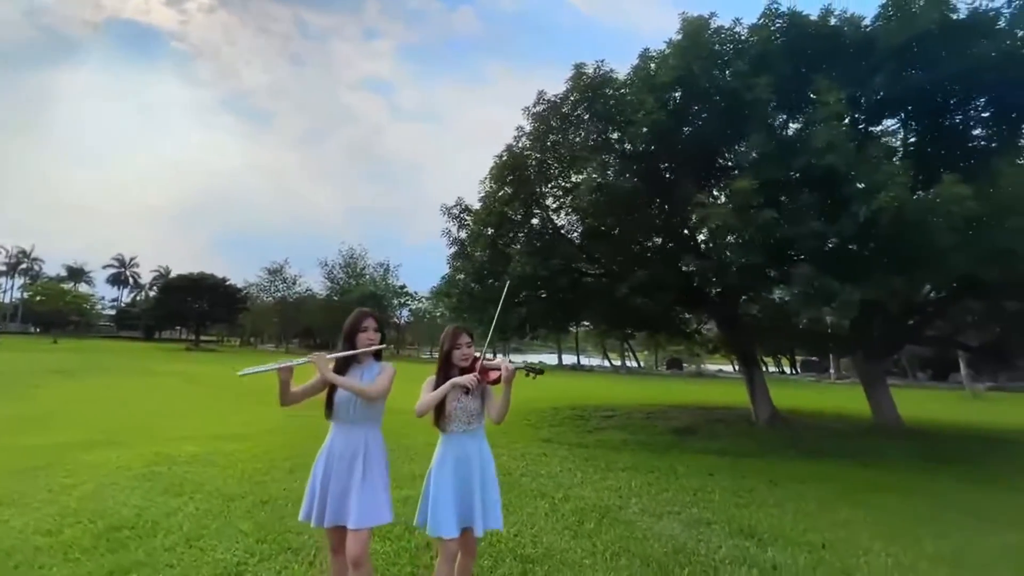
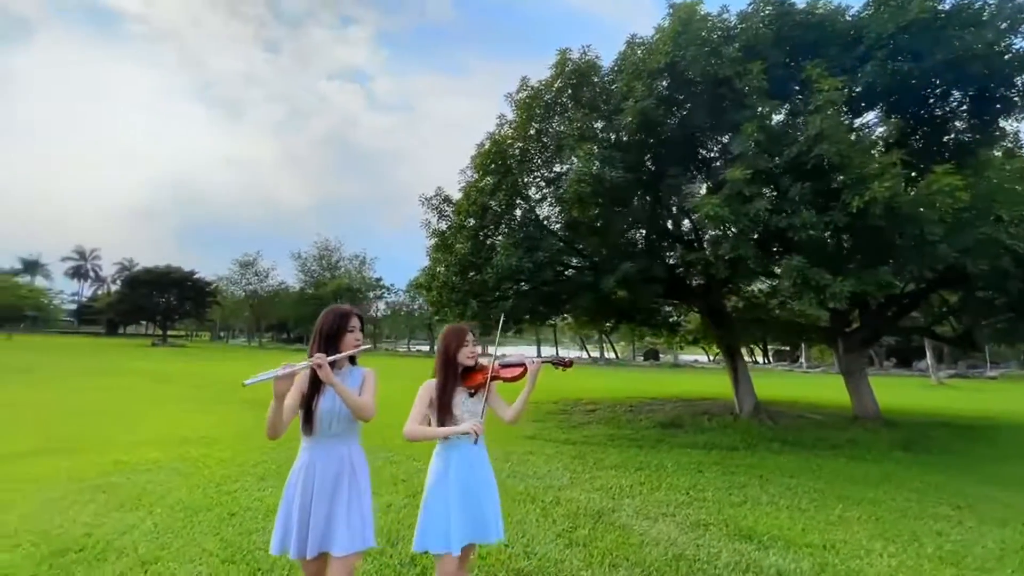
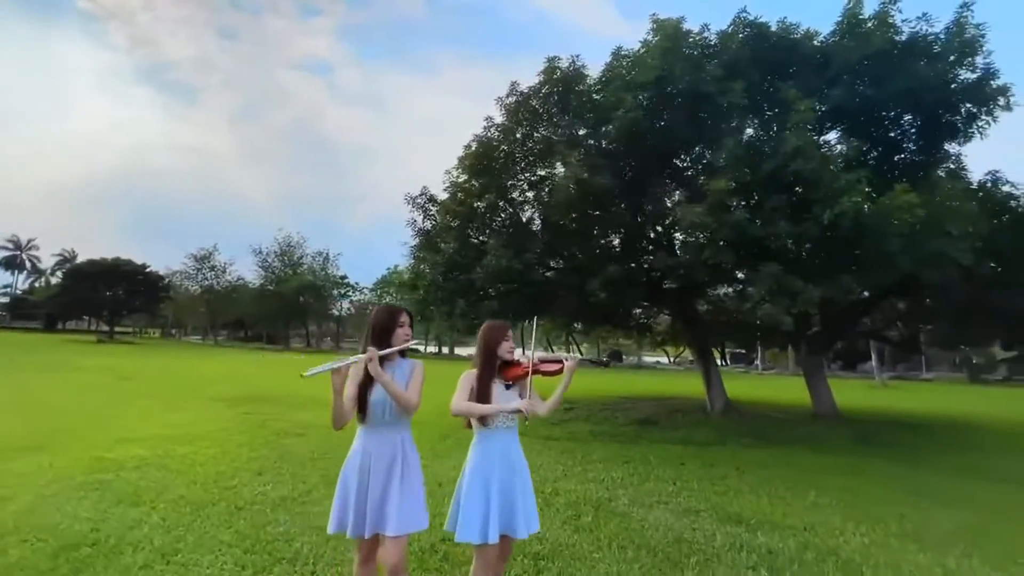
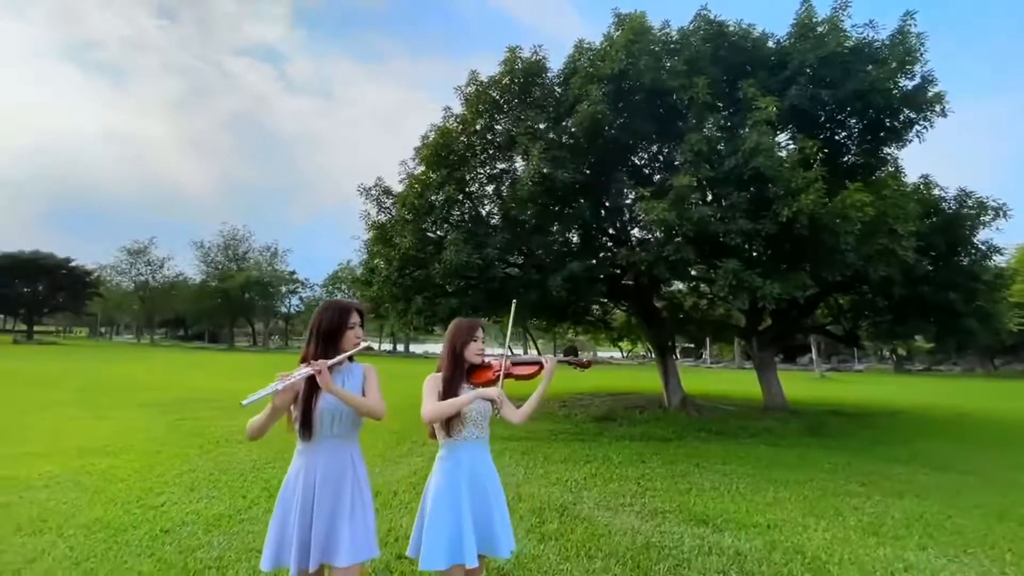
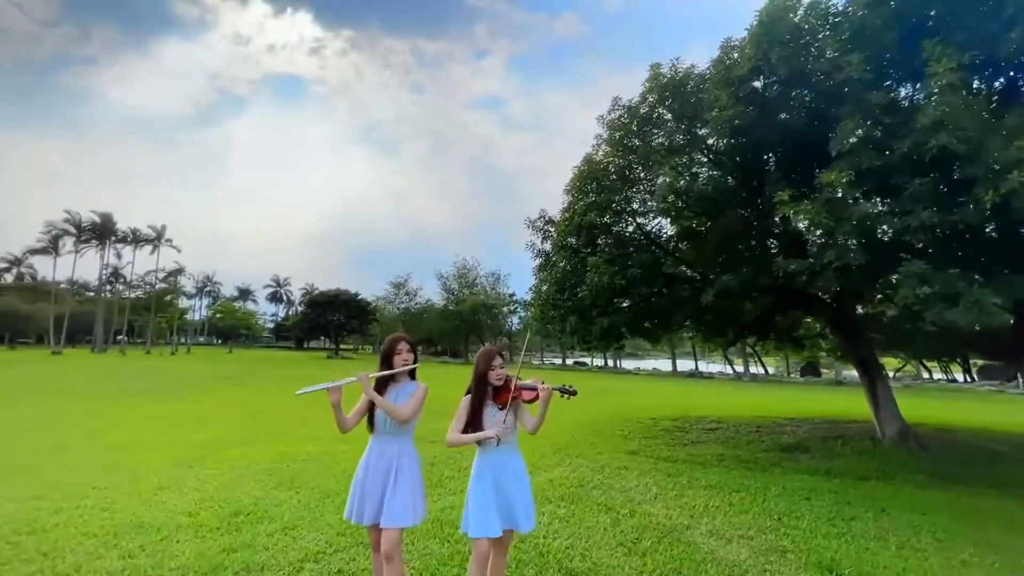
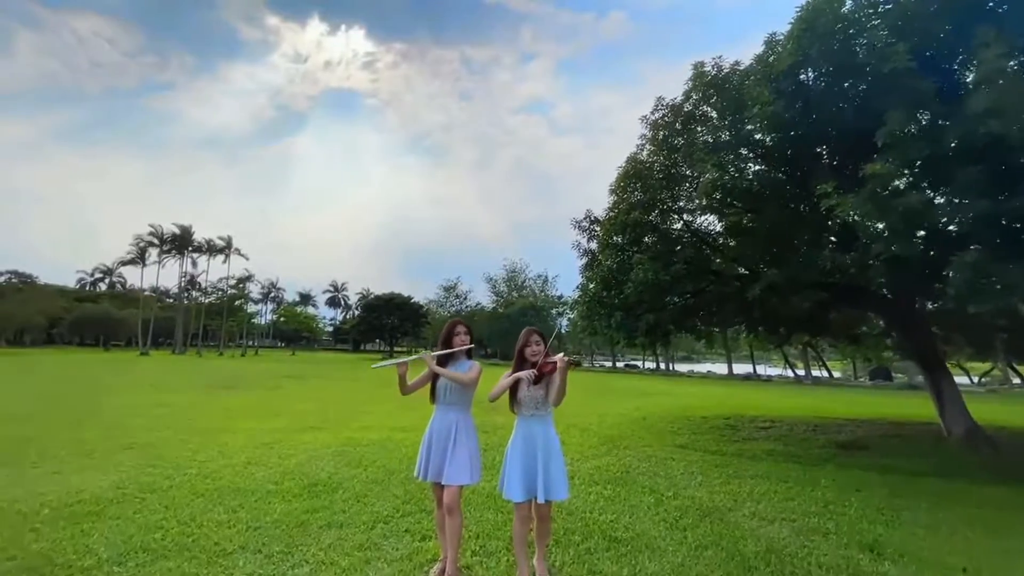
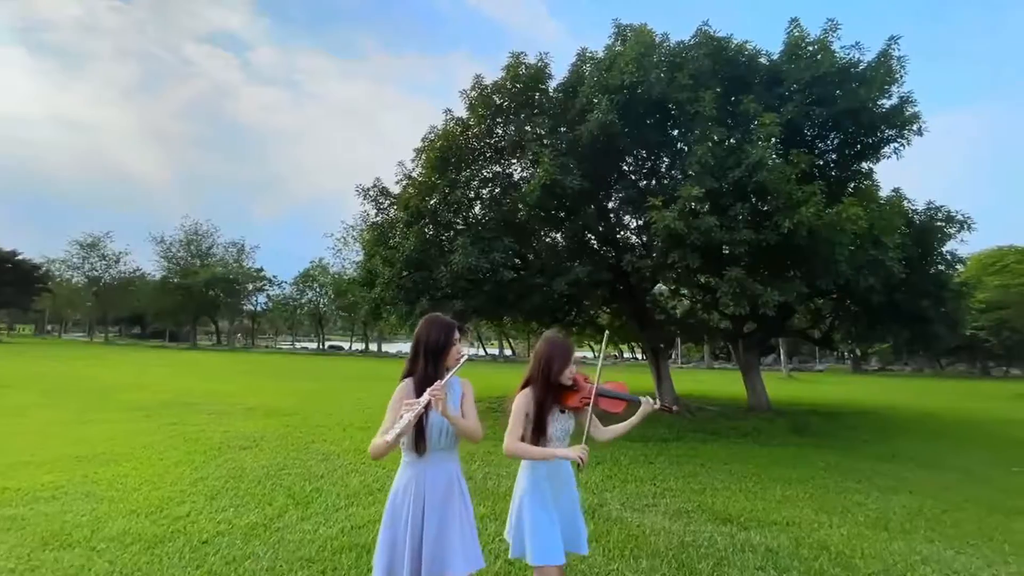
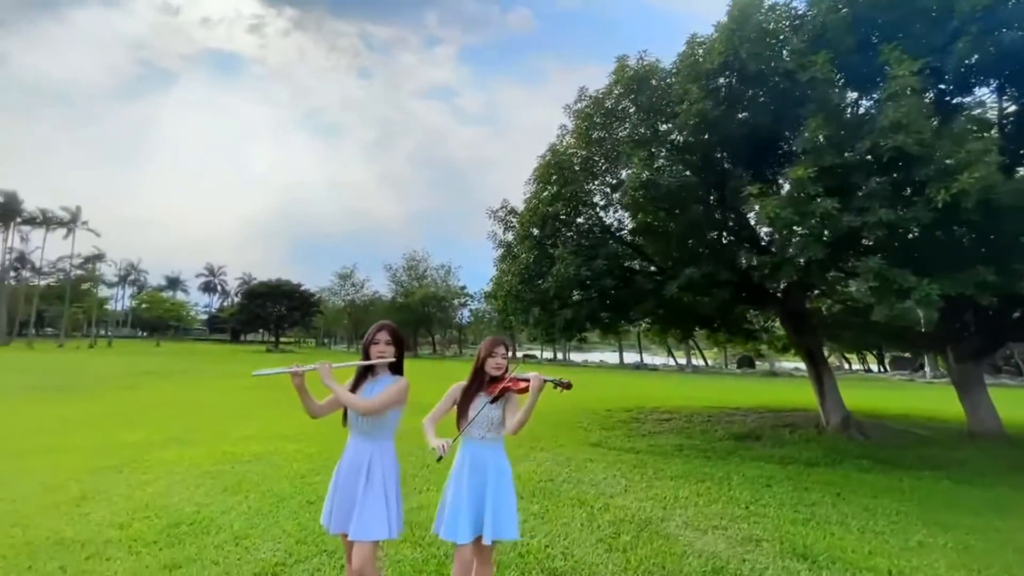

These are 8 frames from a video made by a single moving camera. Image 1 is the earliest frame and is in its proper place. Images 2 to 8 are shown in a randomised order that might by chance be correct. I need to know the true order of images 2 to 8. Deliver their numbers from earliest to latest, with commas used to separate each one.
3, 7, 4, 2, 8, 5, 6
